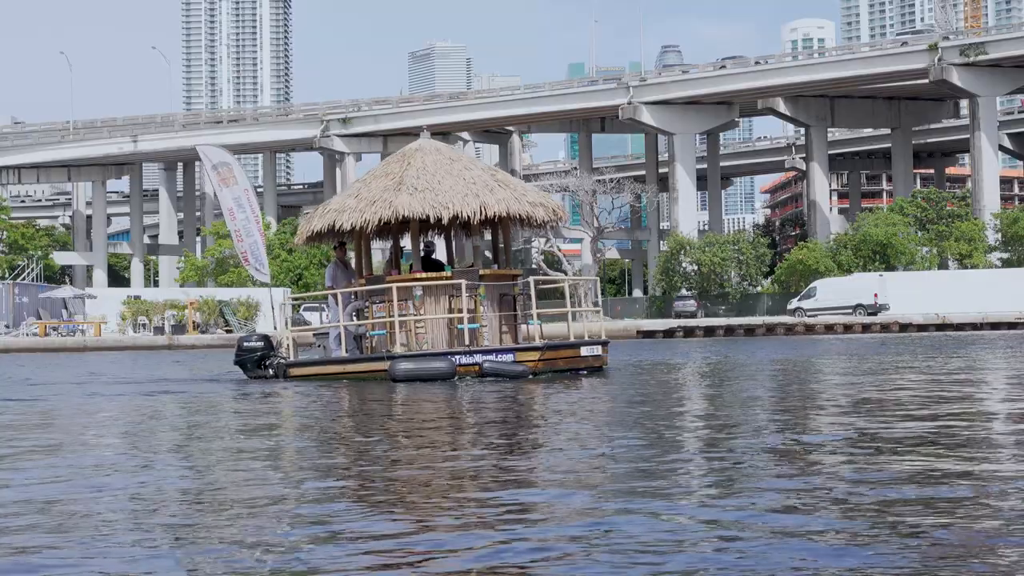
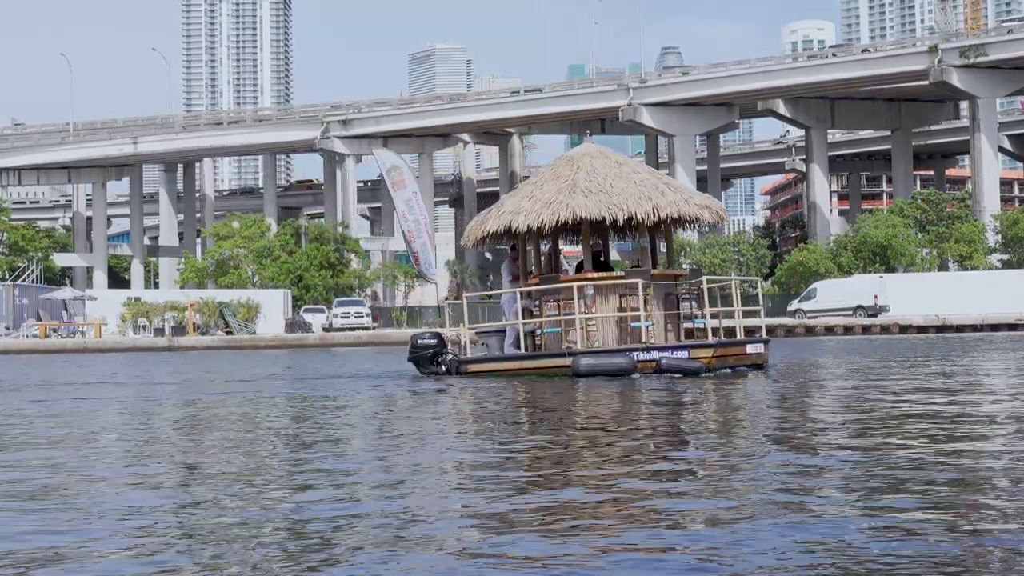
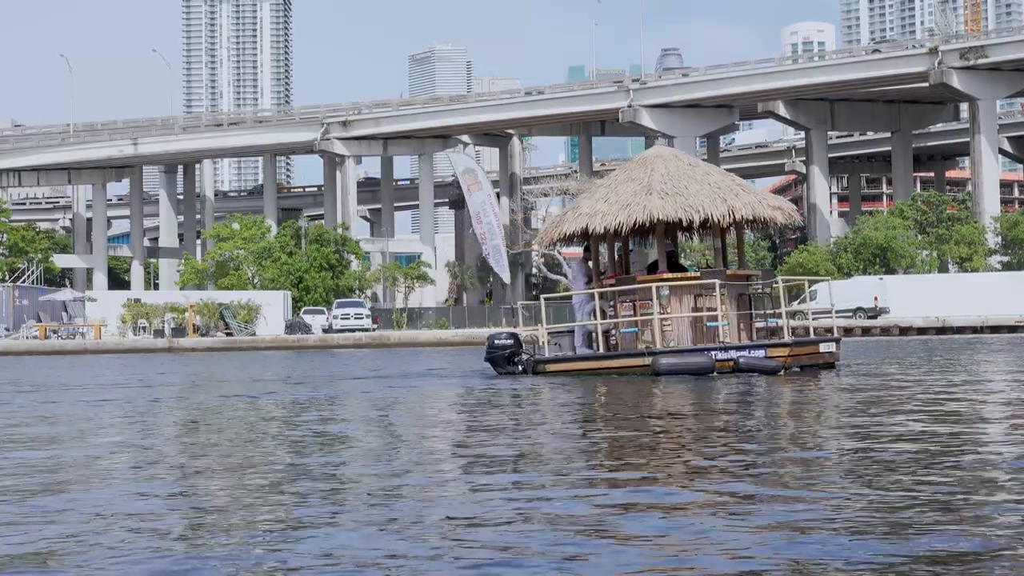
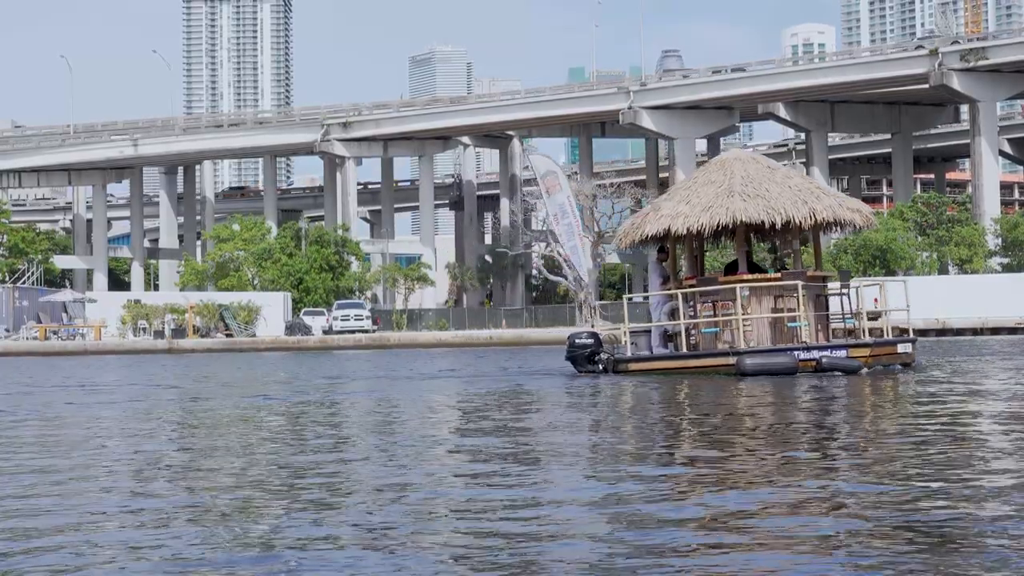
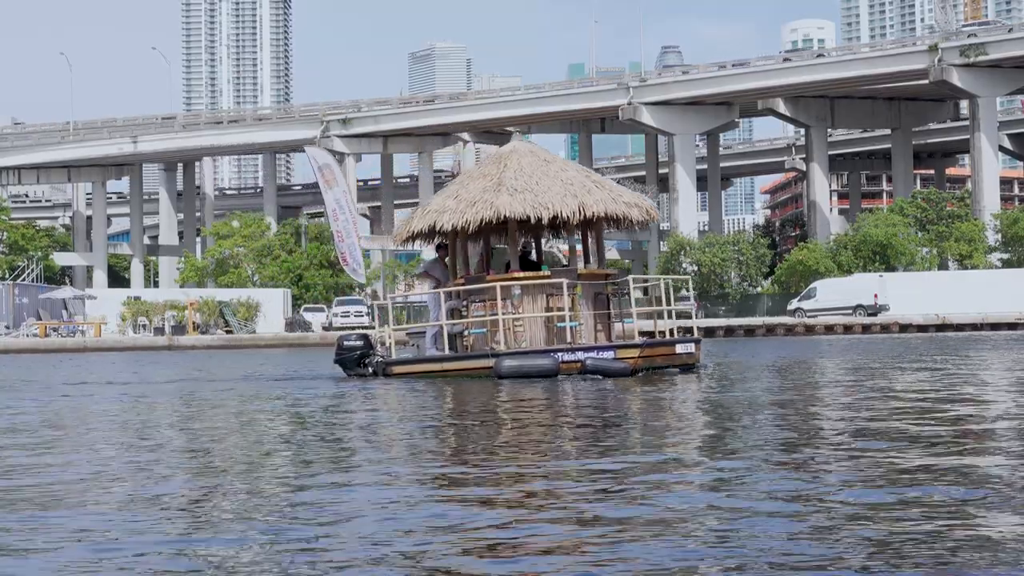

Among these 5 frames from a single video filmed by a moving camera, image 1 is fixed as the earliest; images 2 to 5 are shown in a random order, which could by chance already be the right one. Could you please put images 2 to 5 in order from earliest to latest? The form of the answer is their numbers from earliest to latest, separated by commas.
5, 2, 3, 4
